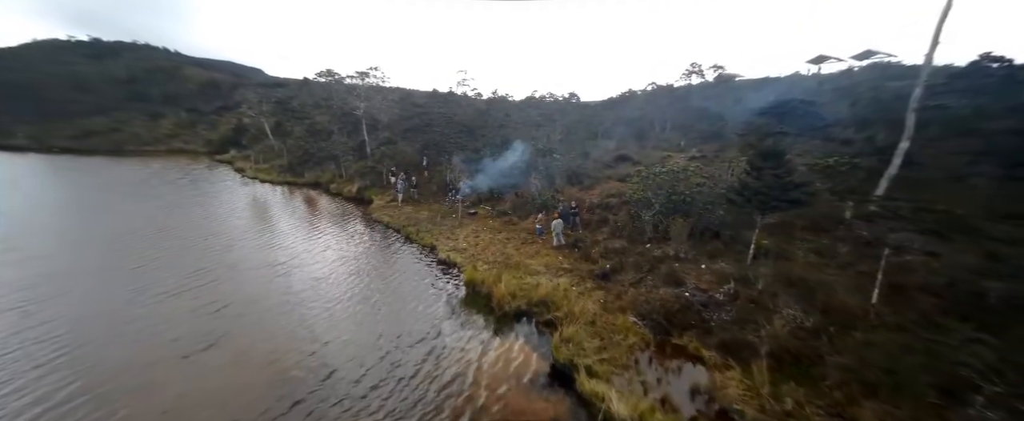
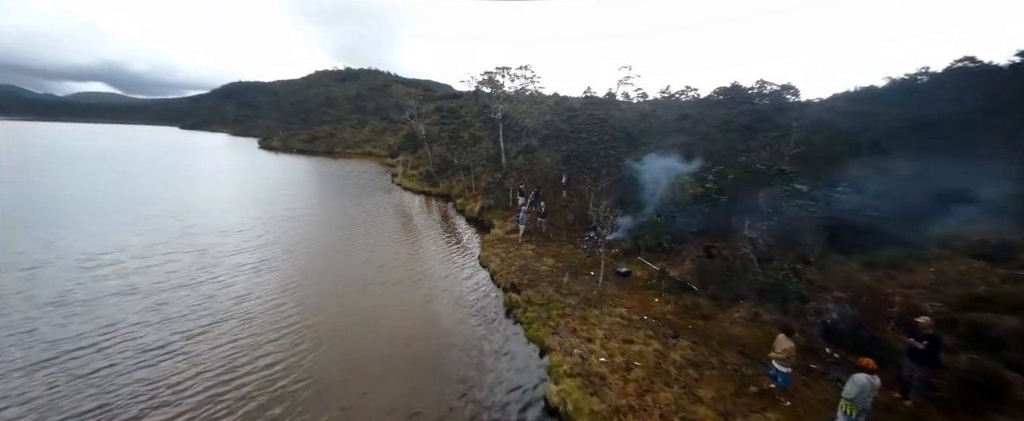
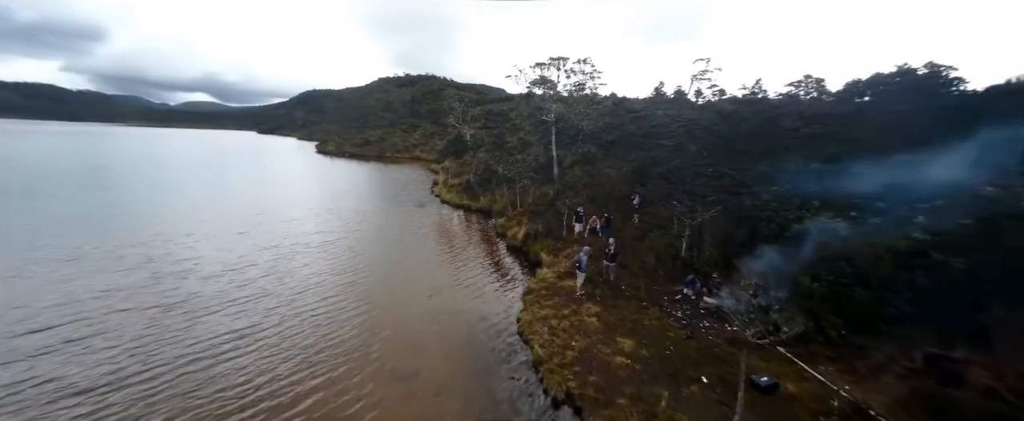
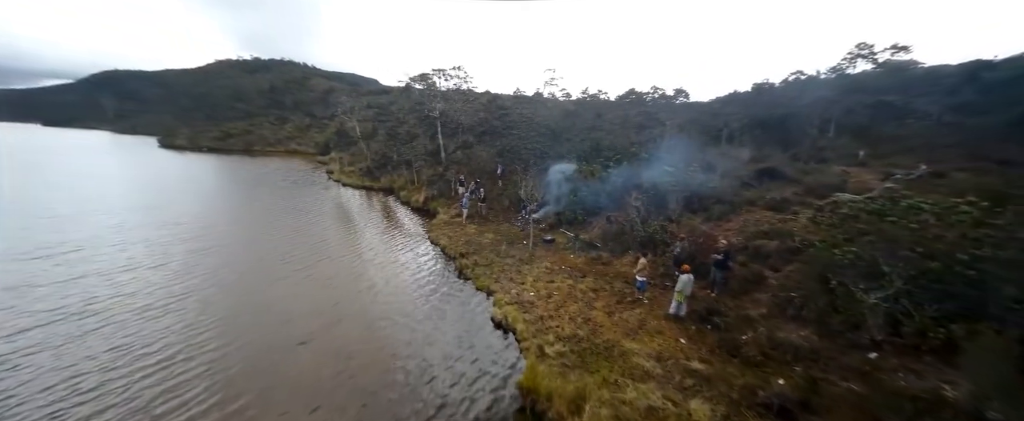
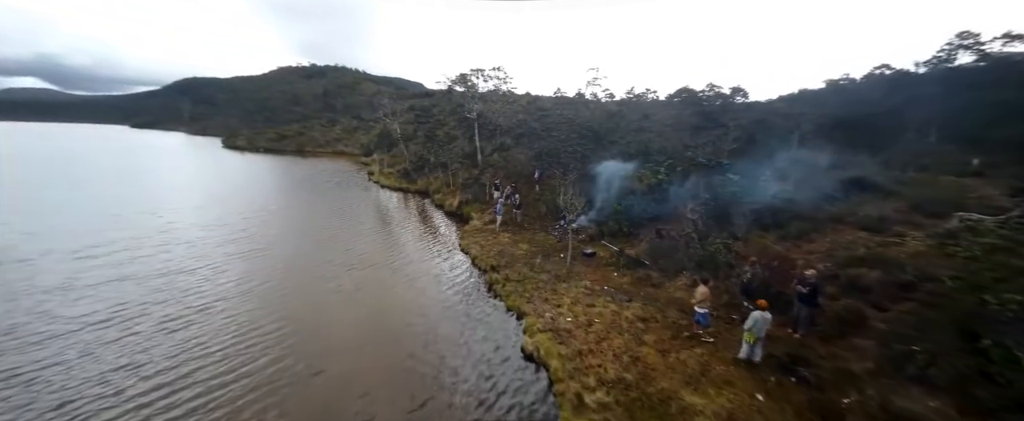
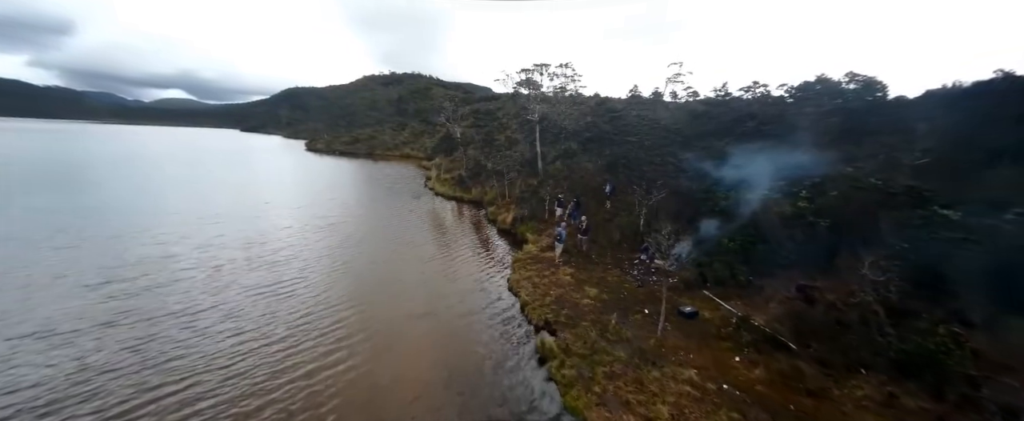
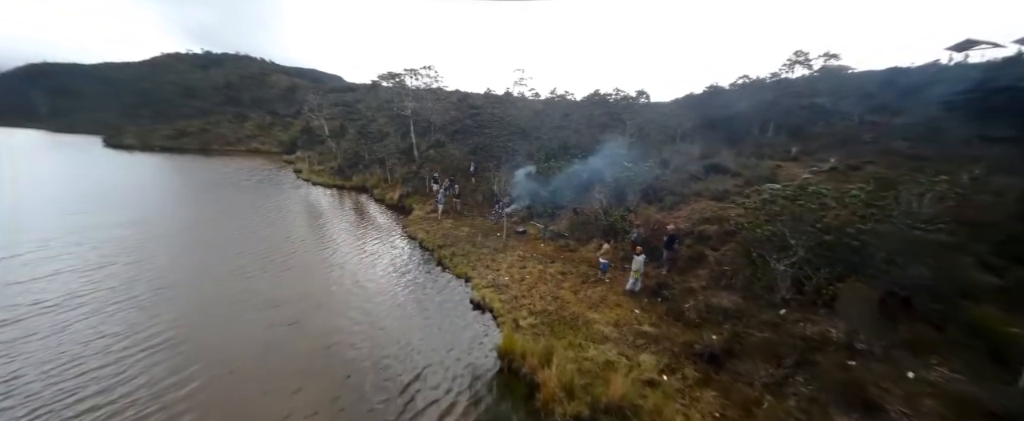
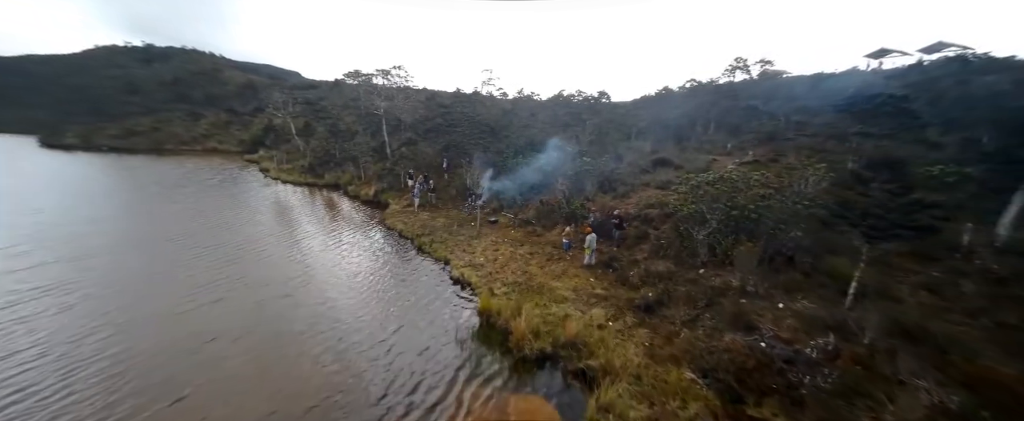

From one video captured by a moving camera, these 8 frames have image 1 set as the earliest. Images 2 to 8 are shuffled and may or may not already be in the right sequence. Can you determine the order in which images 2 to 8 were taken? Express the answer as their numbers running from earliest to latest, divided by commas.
8, 7, 4, 5, 2, 6, 3
